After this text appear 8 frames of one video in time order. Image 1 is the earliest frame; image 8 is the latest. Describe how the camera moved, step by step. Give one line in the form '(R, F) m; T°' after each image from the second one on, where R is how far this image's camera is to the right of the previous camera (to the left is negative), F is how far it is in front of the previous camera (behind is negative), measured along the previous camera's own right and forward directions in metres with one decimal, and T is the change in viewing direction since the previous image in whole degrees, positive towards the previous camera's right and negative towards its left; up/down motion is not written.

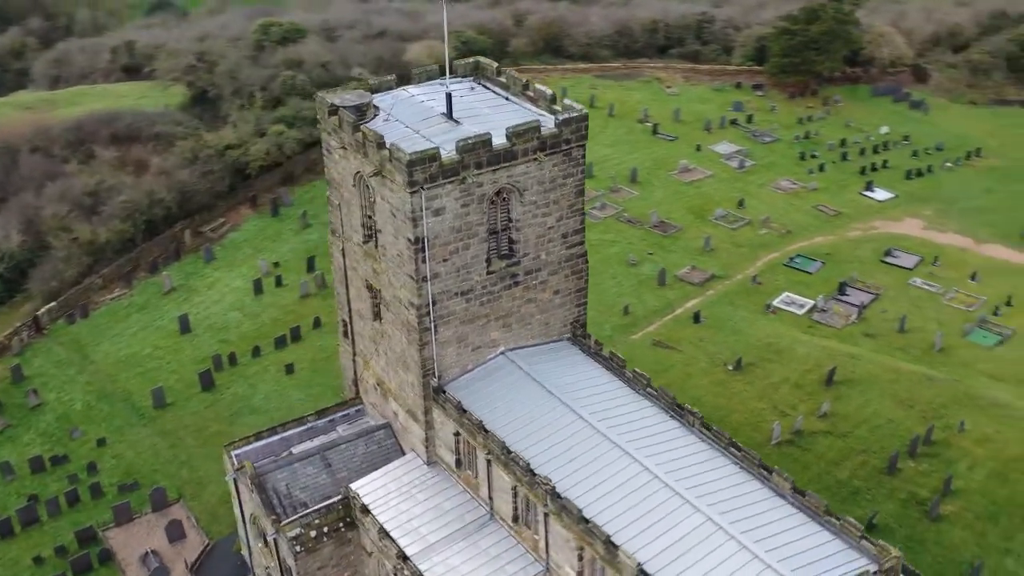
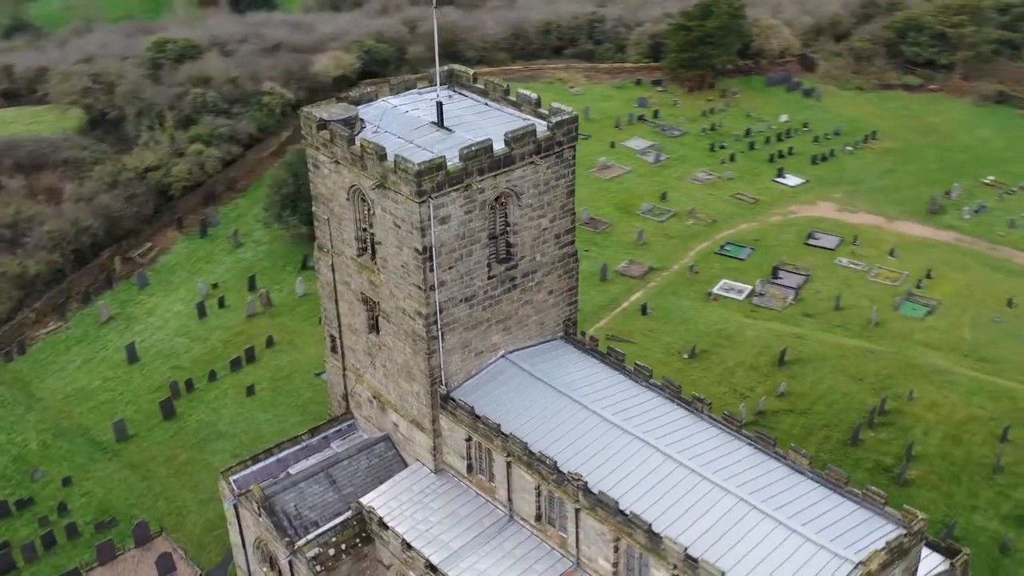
(-3.6, -0.1) m; +7°
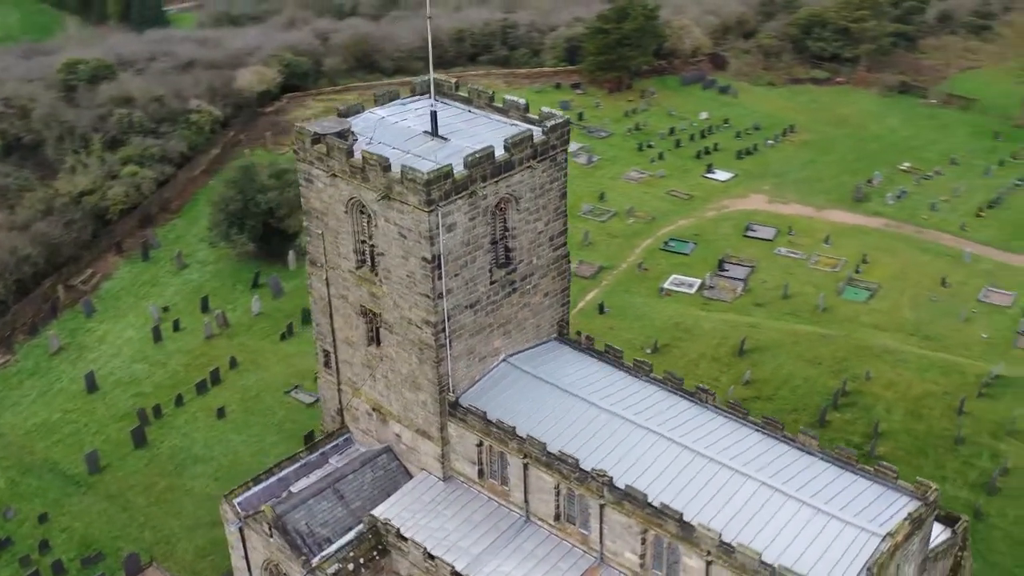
(-3.0, -0.2) m; +6°
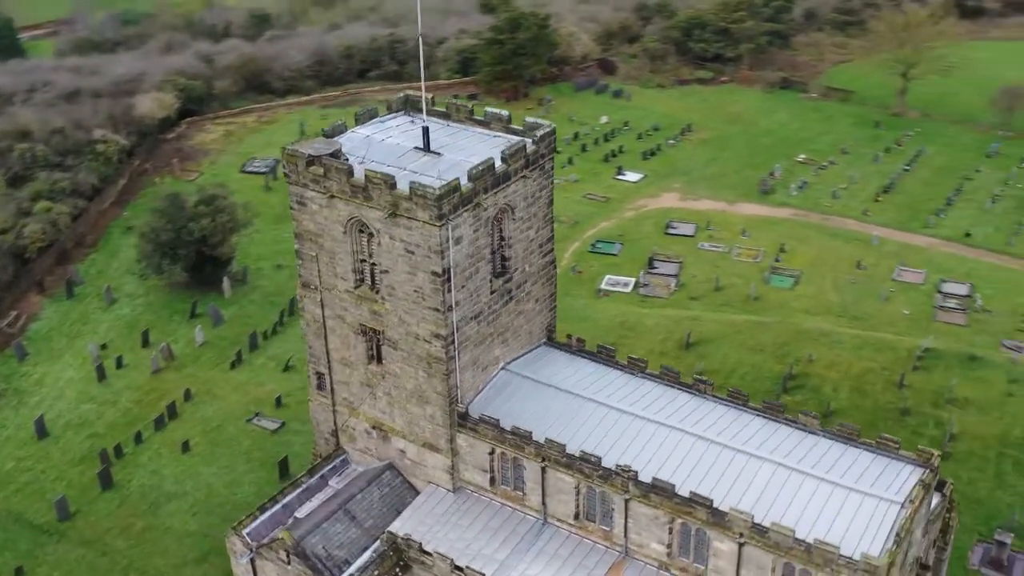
(-3.9, -0.3) m; +7°
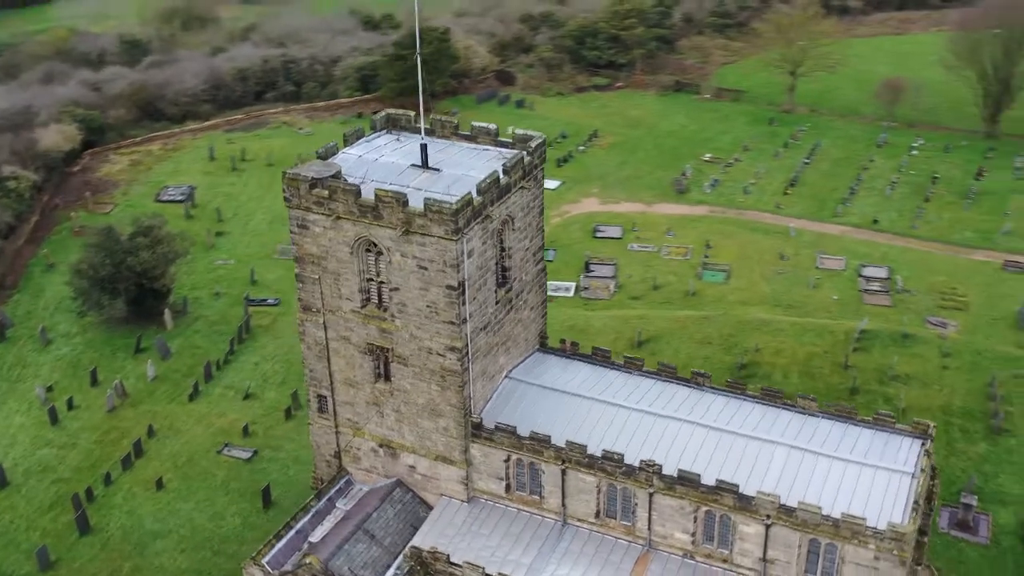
(-3.9, -0.3) m; +7°
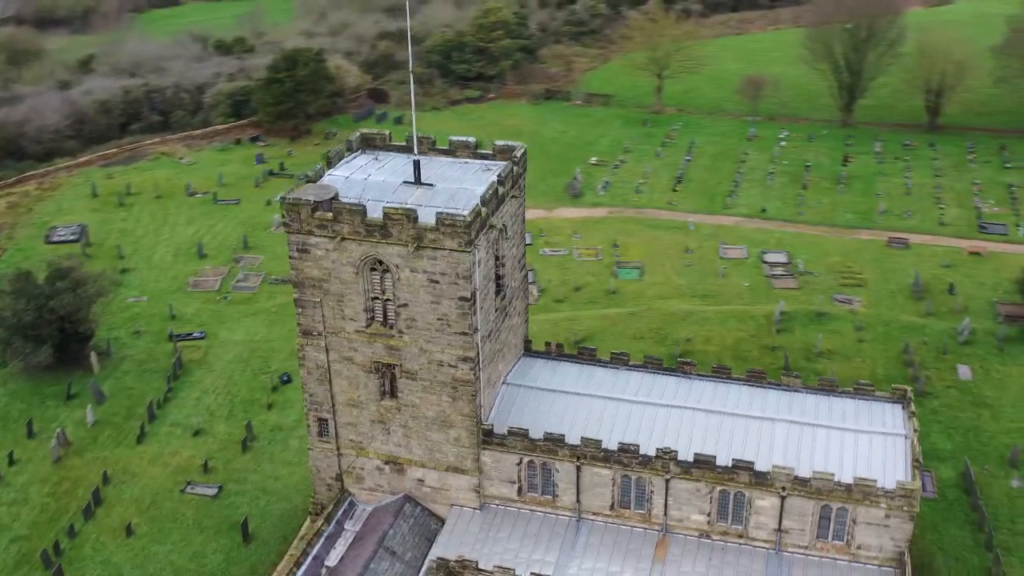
(-4.8, -0.4) m; +9°
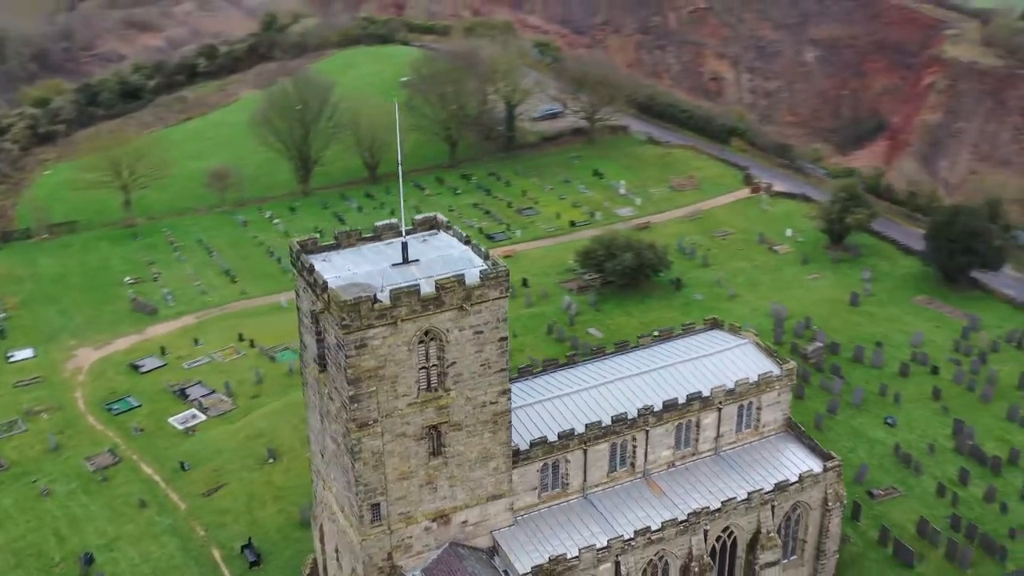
(-21.8, +2.2) m; +39°
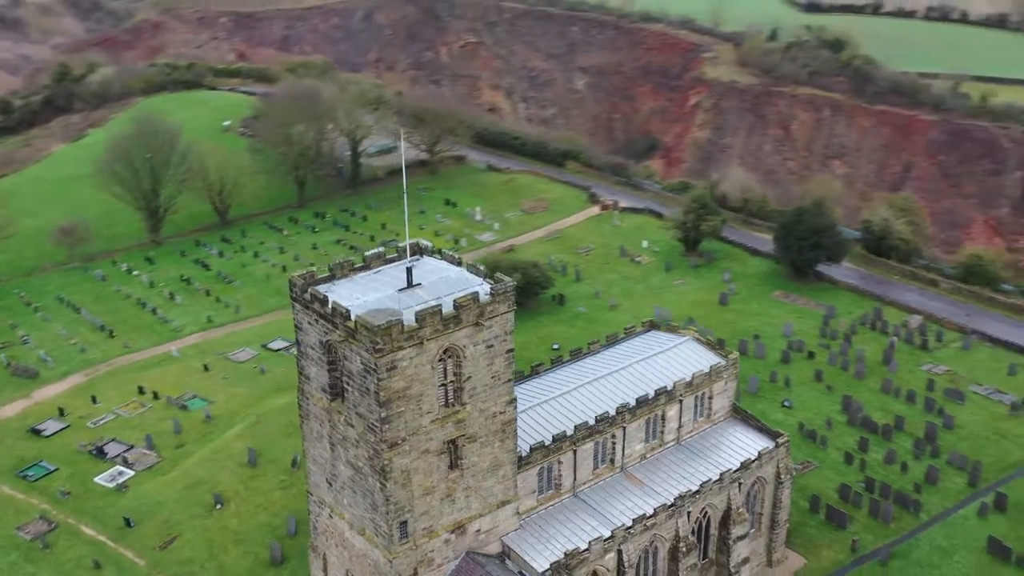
(-7.2, -1.4) m; +12°
